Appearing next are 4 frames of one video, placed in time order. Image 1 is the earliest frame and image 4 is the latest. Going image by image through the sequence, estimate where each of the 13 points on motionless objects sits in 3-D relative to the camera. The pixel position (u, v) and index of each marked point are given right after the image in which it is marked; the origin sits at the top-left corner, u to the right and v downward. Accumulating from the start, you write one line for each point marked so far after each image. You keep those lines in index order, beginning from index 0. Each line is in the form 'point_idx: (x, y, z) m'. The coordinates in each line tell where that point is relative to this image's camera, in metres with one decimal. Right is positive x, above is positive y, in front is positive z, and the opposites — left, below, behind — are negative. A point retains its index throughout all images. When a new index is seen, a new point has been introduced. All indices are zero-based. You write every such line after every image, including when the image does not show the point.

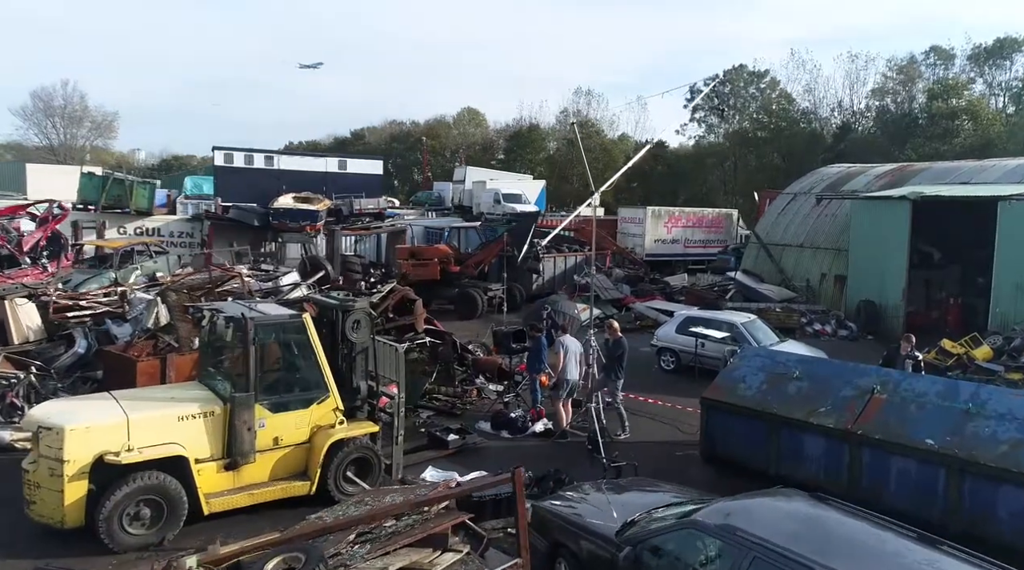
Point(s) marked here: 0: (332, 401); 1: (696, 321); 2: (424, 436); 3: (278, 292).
0: (-2.0, -1.3, +8.7) m
1: (+3.8, -0.8, +16.3) m
2: (-1.3, -2.2, +11.2) m
3: (-3.9, -0.1, +13.2) m
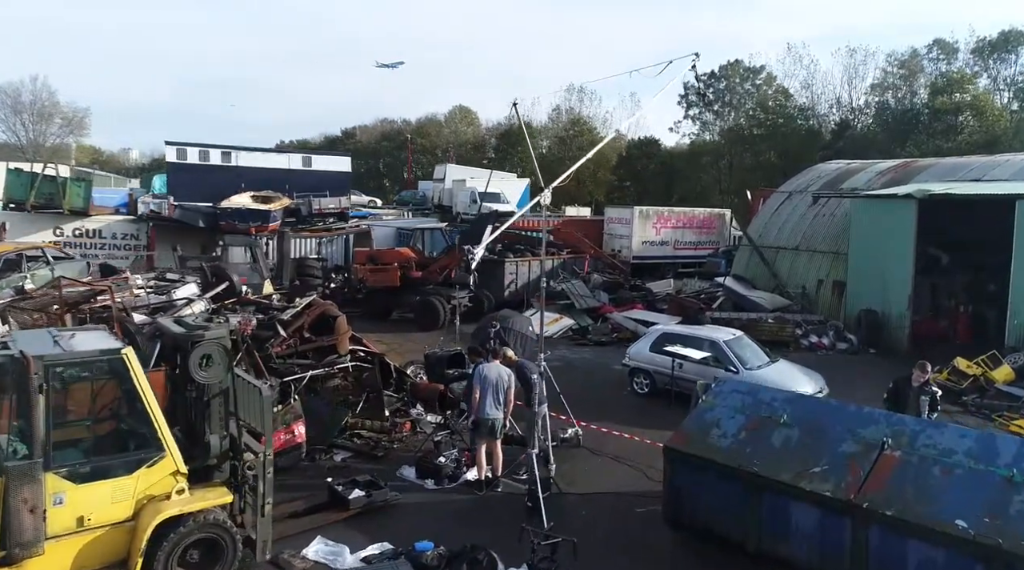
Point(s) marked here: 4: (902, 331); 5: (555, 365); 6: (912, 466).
0: (-2.9, -1.5, +6.6) m
1: (+2.9, -1.0, +14.2) m
2: (-2.2, -2.4, +9.1) m
3: (-4.8, -0.3, +11.1) m
4: (+9.9, -1.2, +19.9) m
5: (+1.0, -1.8, +17.5) m
6: (+3.5, -1.6, +6.8) m
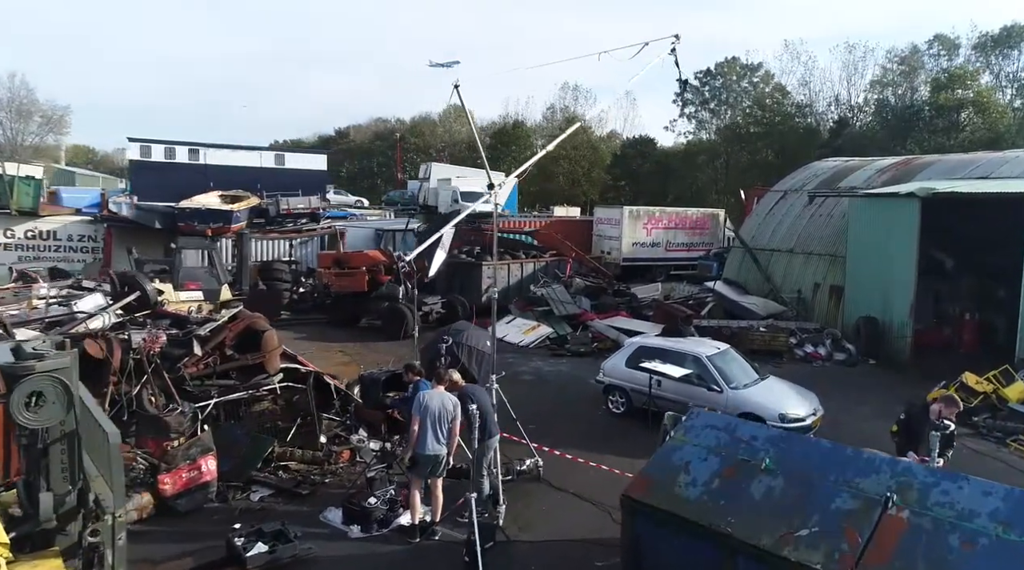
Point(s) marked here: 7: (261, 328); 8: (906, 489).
0: (-3.5, -1.6, +5.2) m
1: (+2.2, -1.1, +12.8) m
2: (-2.8, -2.5, +7.7) m
3: (-5.5, -0.4, +9.6) m
4: (+9.2, -1.3, +18.5) m
5: (+0.3, -1.9, +16.1) m
6: (+2.8, -1.7, +5.4) m
7: (-3.3, -0.6, +10.4) m
8: (+2.9, -1.5, +5.7) m
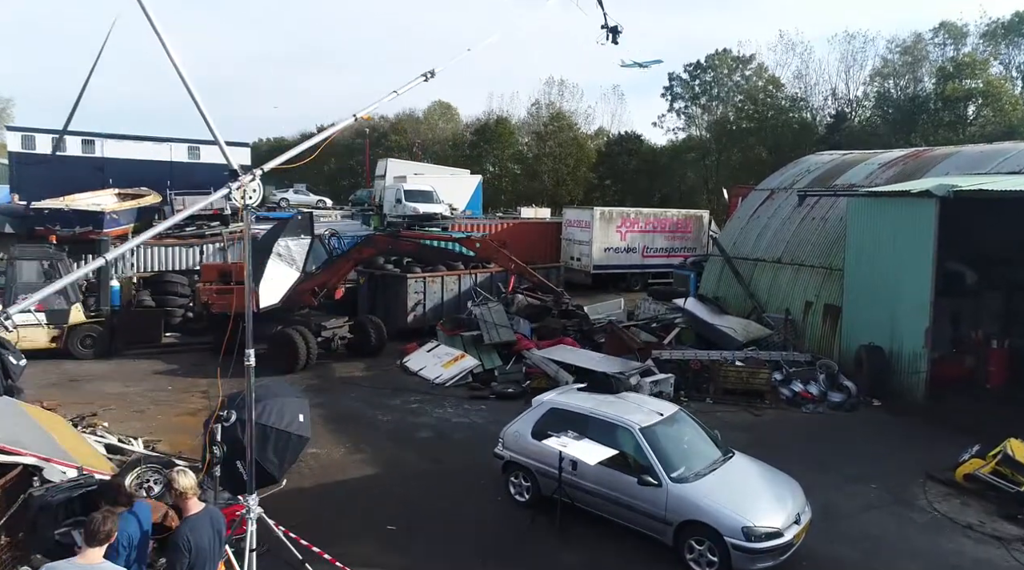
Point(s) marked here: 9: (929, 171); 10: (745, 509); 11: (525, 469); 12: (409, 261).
0: (-5.2, -2.1, +1.3) m
1: (+0.6, -1.5, +8.9) m
2: (-4.5, -2.9, +3.8) m
3: (-7.1, -0.9, +5.8) m
4: (+7.6, -1.7, +14.7) m
5: (-1.3, -2.3, +12.2) m
6: (+1.2, -2.1, +1.5) m
7: (-5.0, -1.0, +6.5) m
8: (+1.2, -1.9, +1.8) m
9: (+10.0, +2.7, +18.7) m
10: (+2.2, -2.1, +7.5) m
11: (+0.2, -2.1, +9.1) m
12: (-2.6, +0.6, +19.4) m
